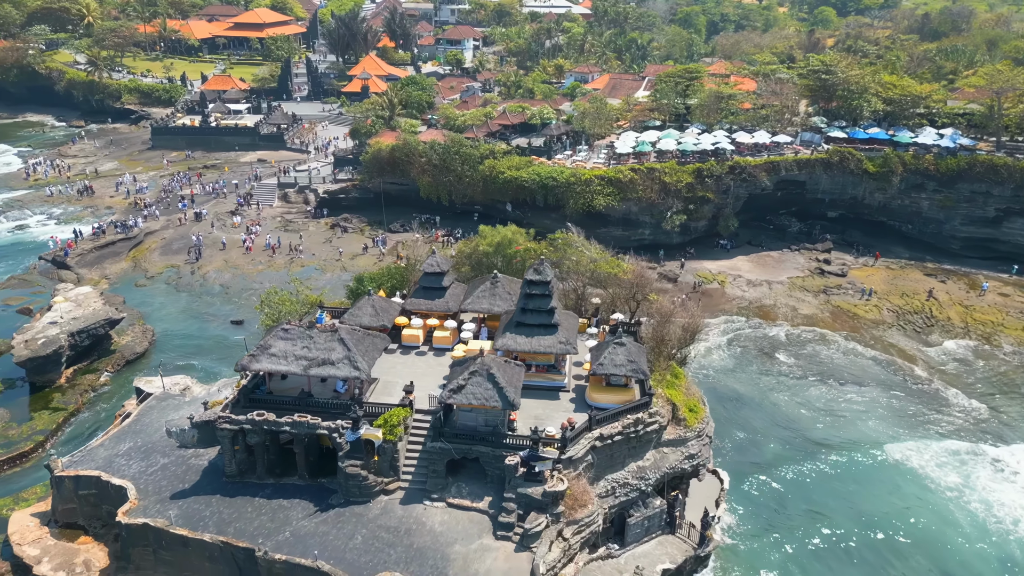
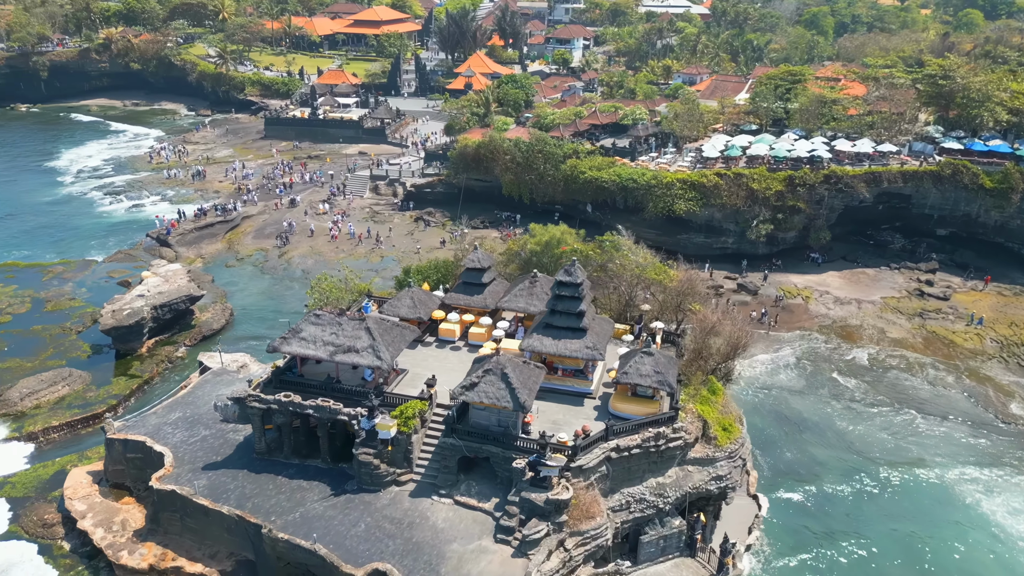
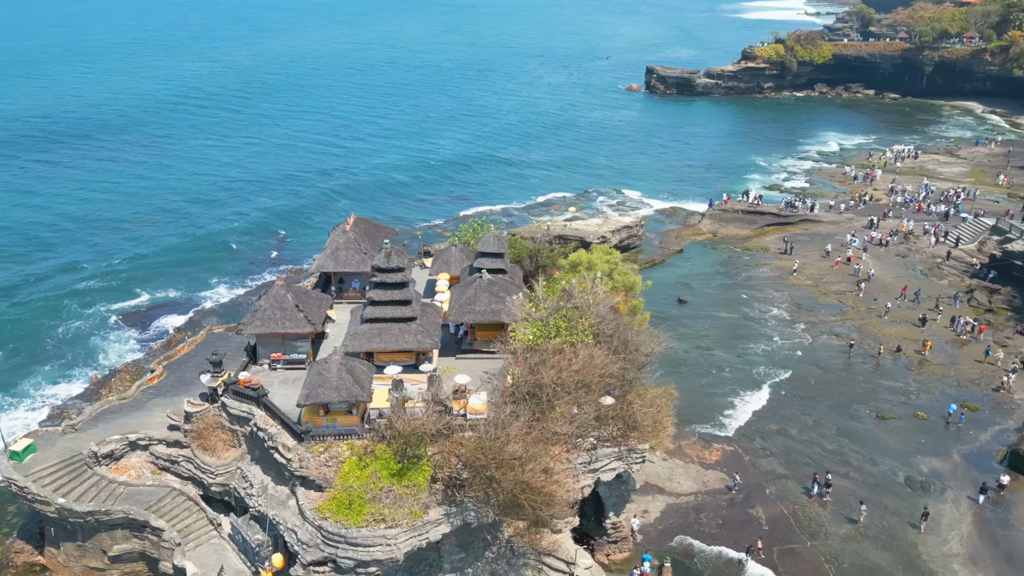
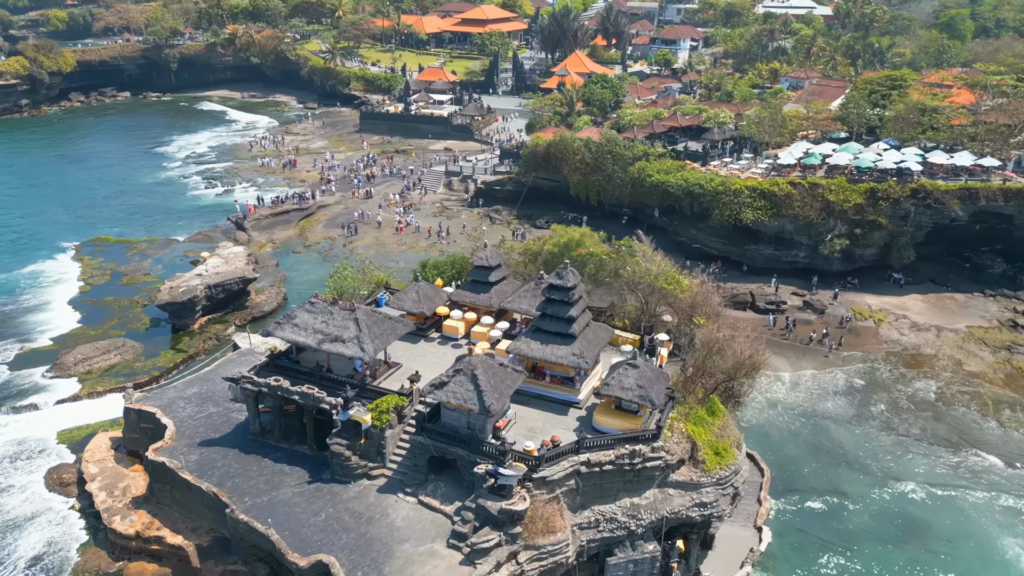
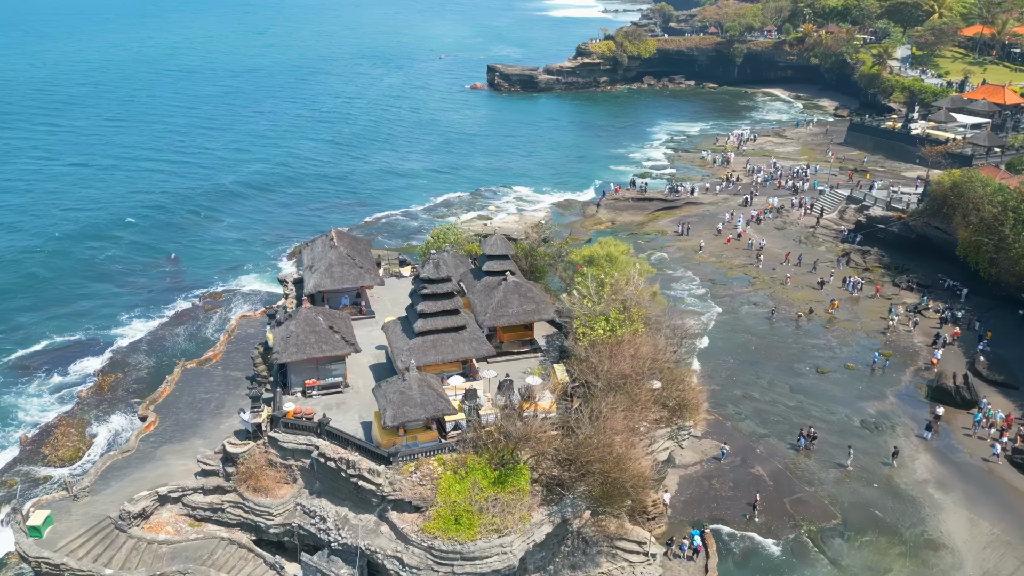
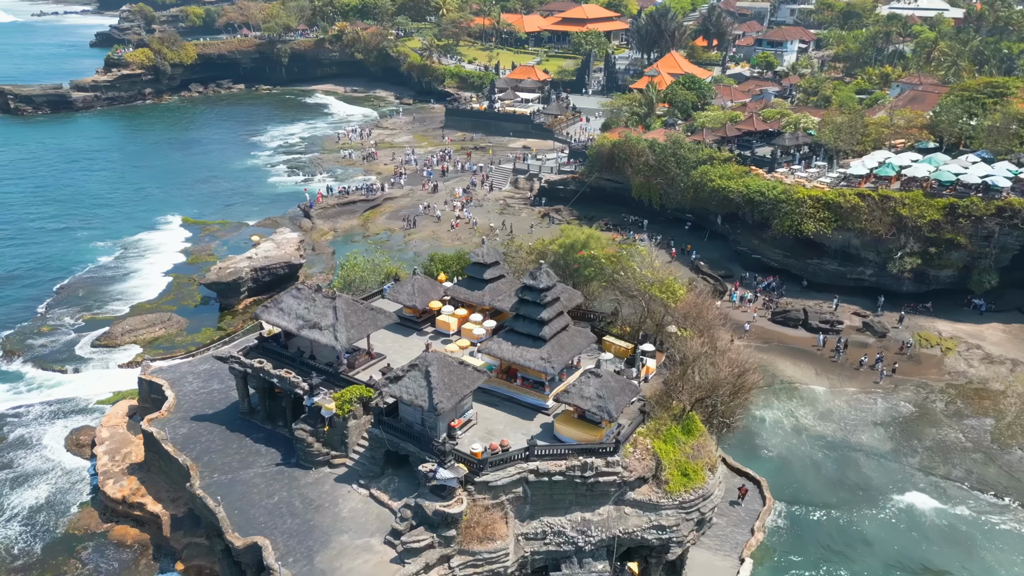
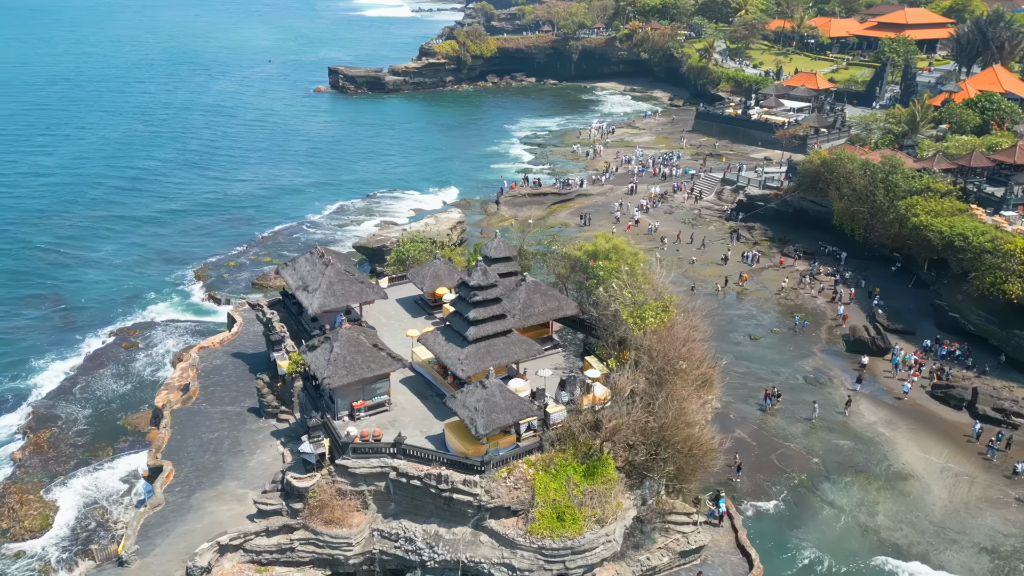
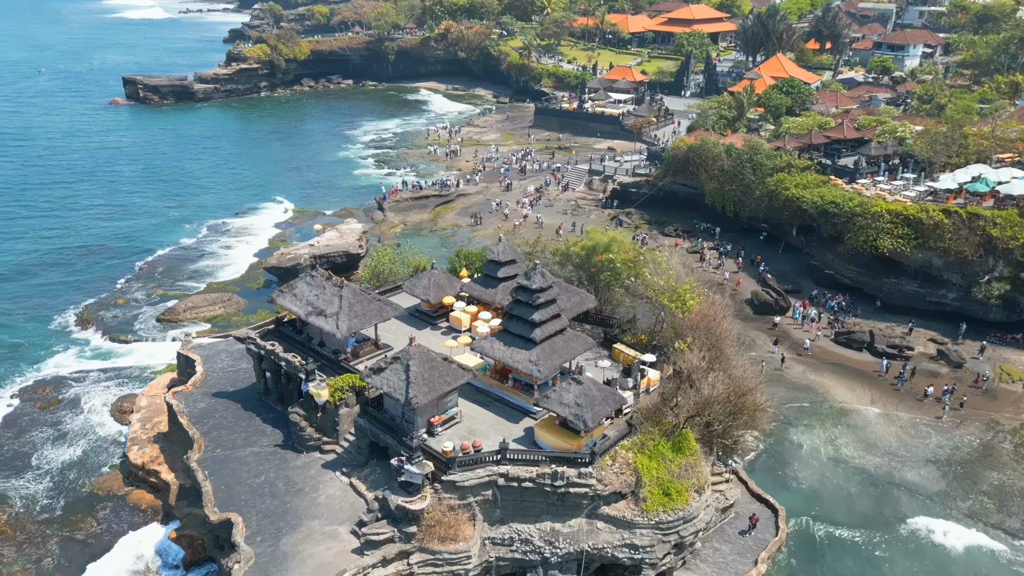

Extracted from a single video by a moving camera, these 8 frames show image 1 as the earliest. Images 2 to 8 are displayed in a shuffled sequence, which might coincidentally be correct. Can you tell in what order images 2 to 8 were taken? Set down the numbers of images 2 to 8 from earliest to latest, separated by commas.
2, 4, 6, 8, 7, 5, 3
